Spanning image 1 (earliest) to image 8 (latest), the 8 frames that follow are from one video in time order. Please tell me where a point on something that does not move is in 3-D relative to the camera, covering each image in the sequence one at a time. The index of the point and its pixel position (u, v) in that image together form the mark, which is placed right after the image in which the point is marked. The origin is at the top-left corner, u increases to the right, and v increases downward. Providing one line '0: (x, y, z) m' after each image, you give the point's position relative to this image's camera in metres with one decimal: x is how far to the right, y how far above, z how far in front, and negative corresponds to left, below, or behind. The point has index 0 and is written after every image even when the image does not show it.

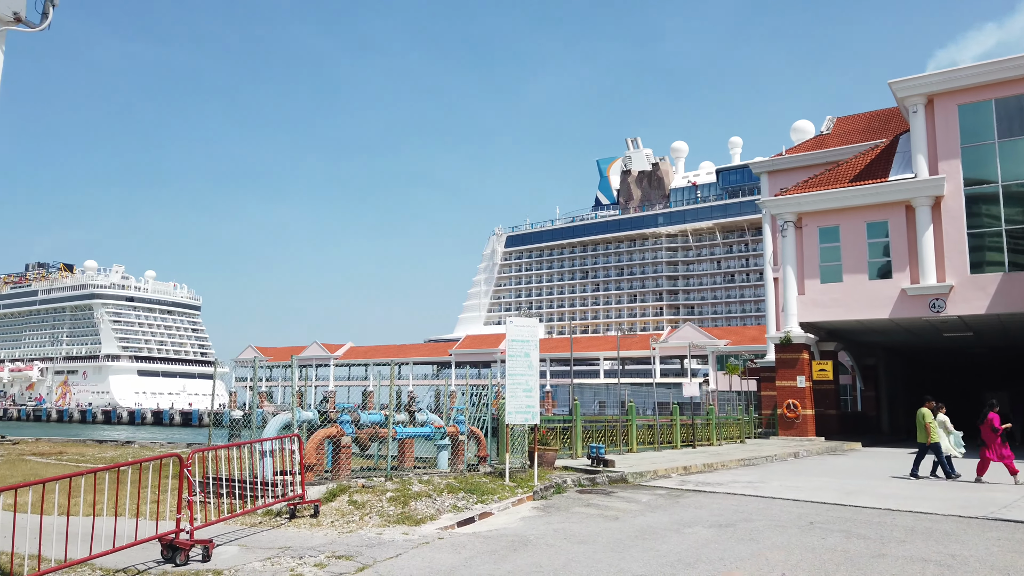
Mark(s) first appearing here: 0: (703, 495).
0: (+3.0, -3.3, +12.0) m
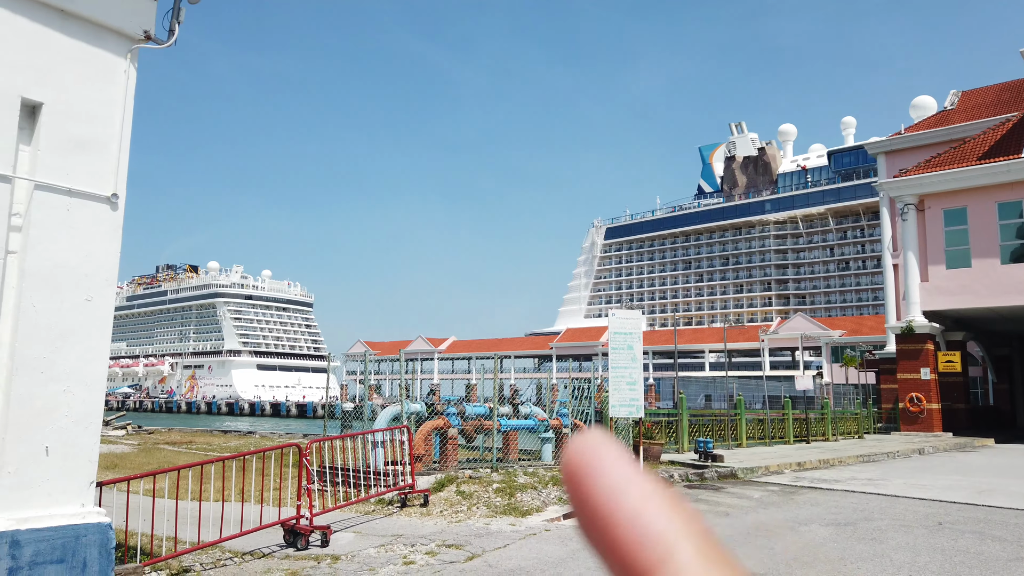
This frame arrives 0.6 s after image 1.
0: (+4.7, -3.1, +11.5) m
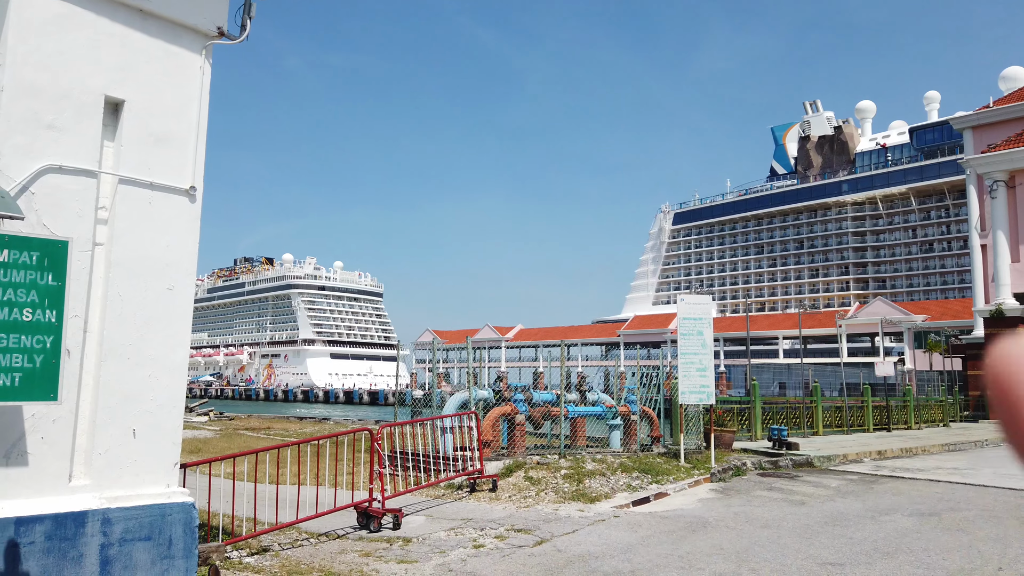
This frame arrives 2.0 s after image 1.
0: (+5.7, -2.9, +11.1) m
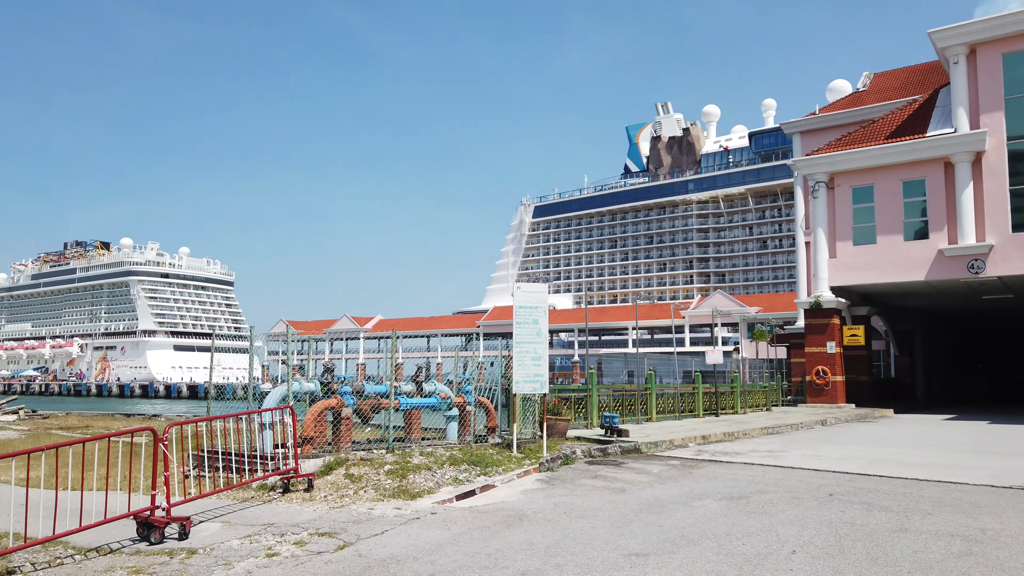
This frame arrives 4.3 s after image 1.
0: (+3.1, -2.7, +11.4) m
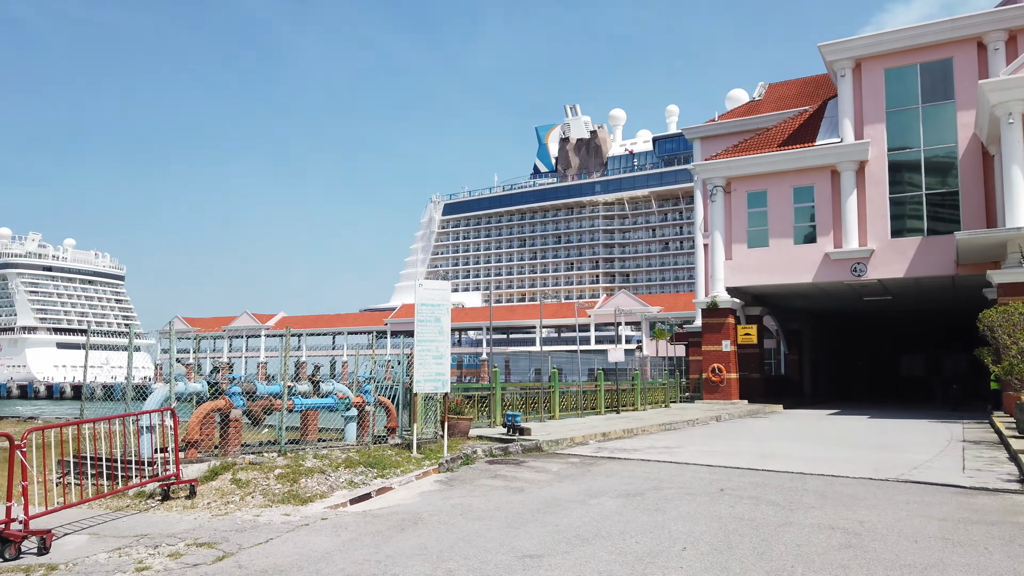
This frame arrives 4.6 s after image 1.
0: (+1.6, -2.7, +11.5) m
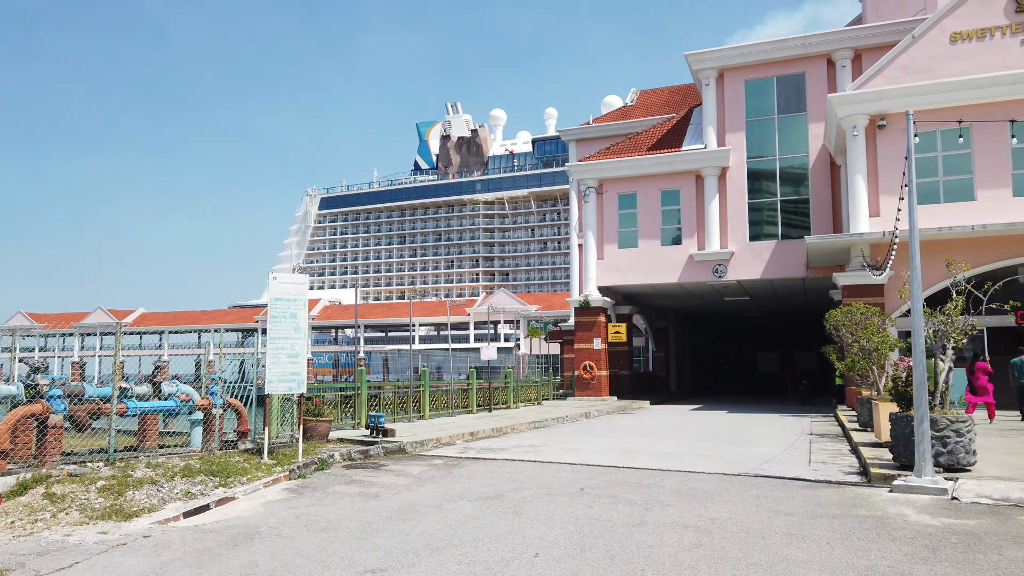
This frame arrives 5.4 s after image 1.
0: (-0.5, -2.6, +11.2) m
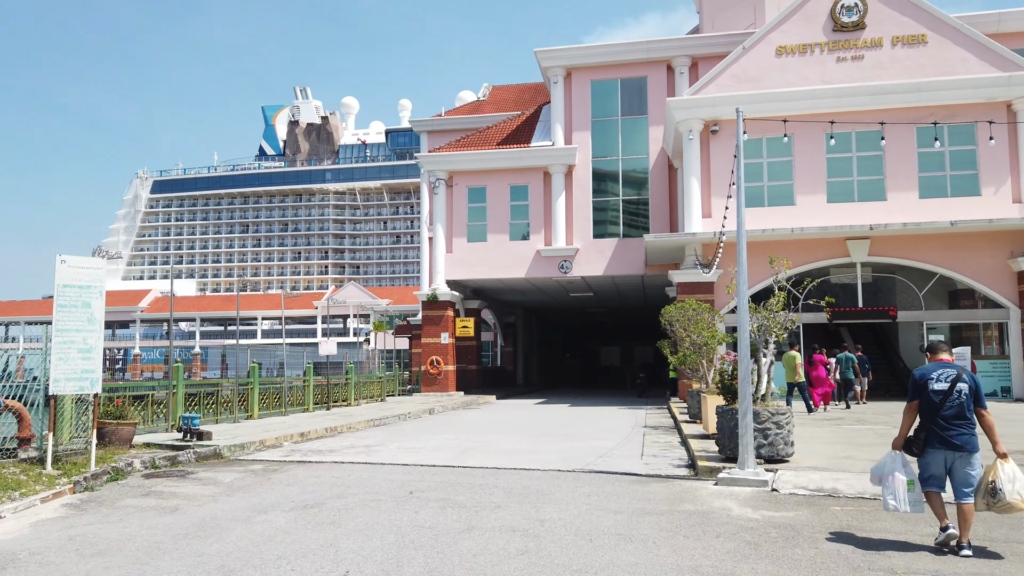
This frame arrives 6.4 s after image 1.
0: (-2.9, -2.5, +10.3) m
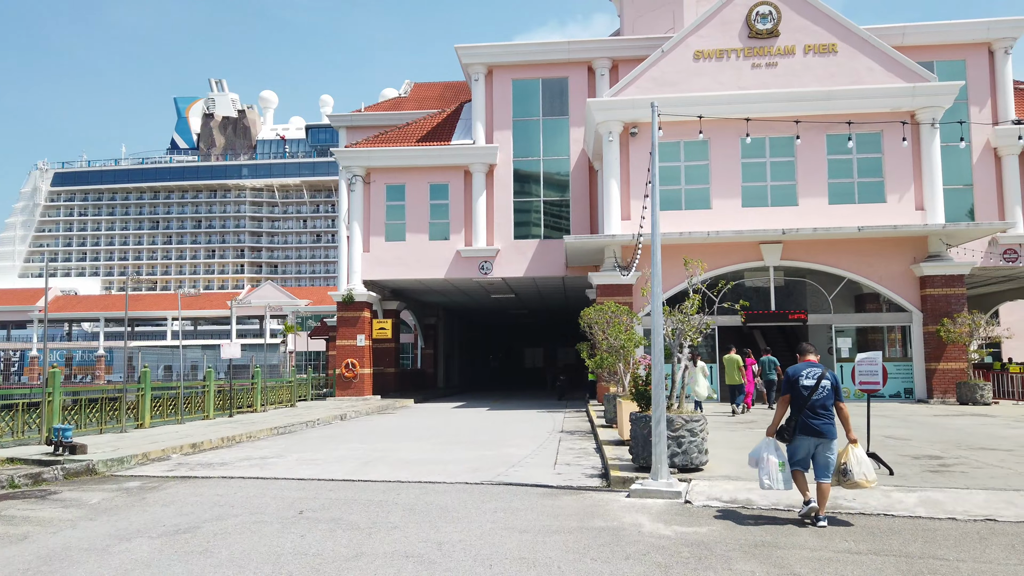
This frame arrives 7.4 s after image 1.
0: (-4.1, -2.5, +9.4) m
